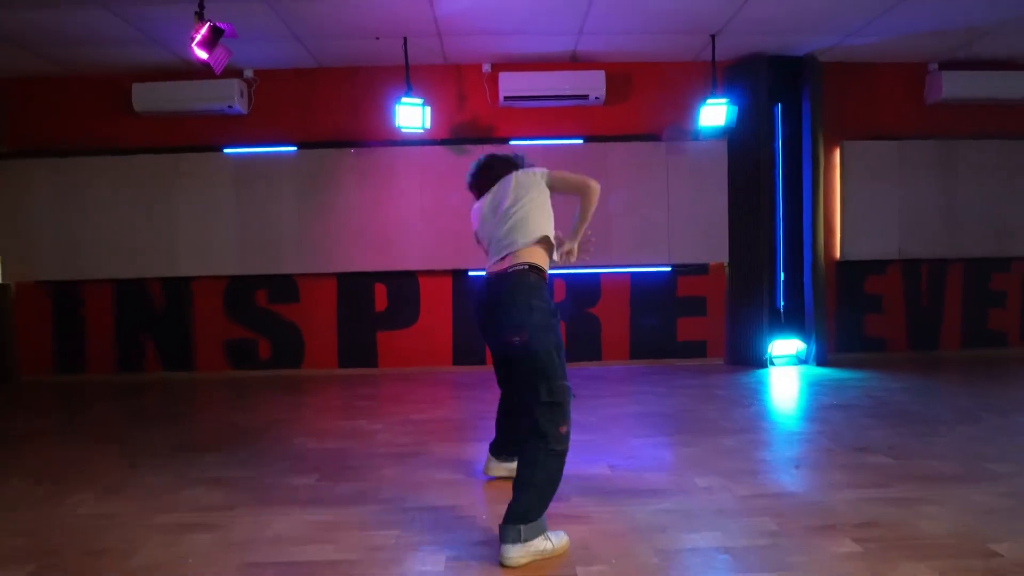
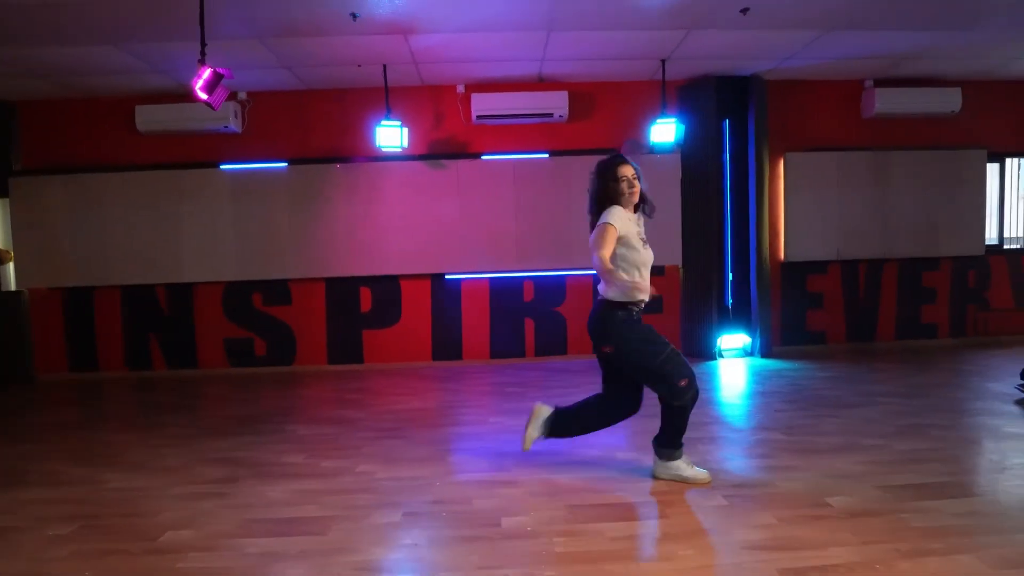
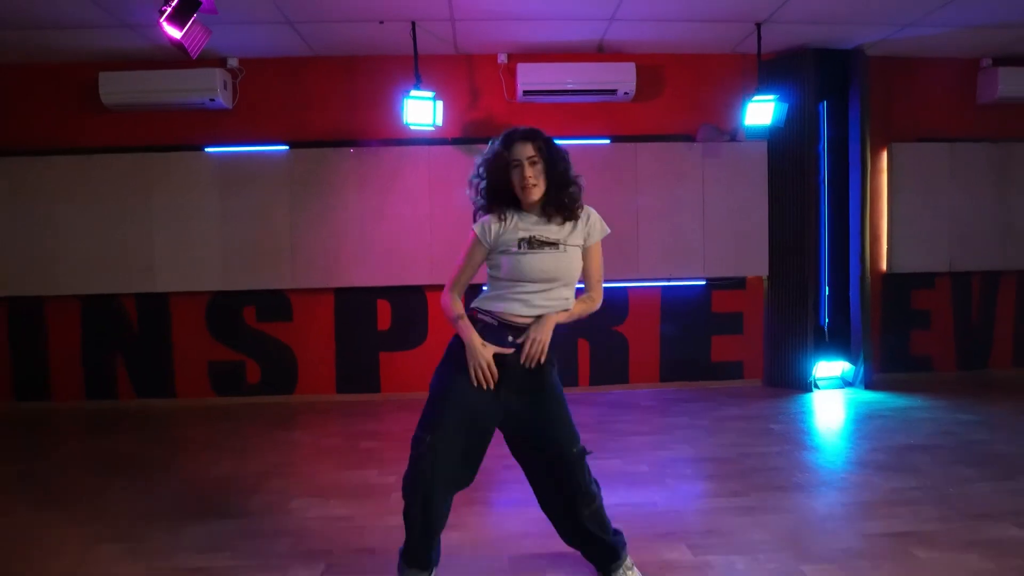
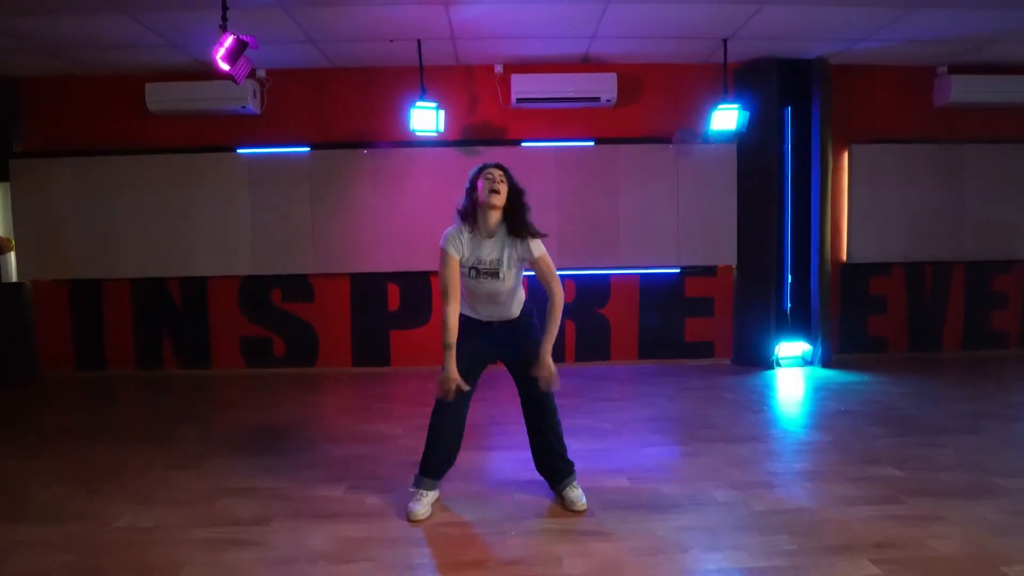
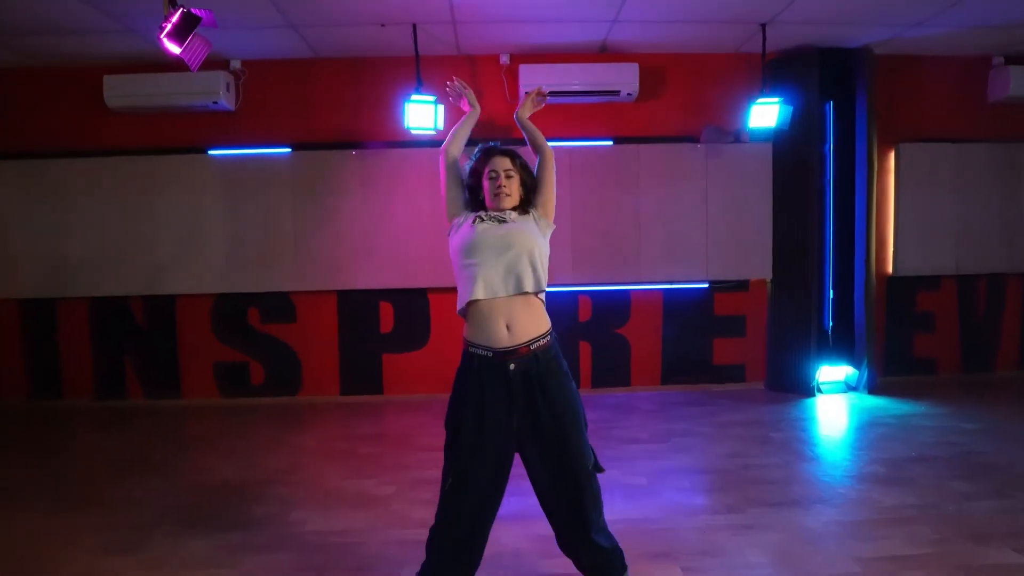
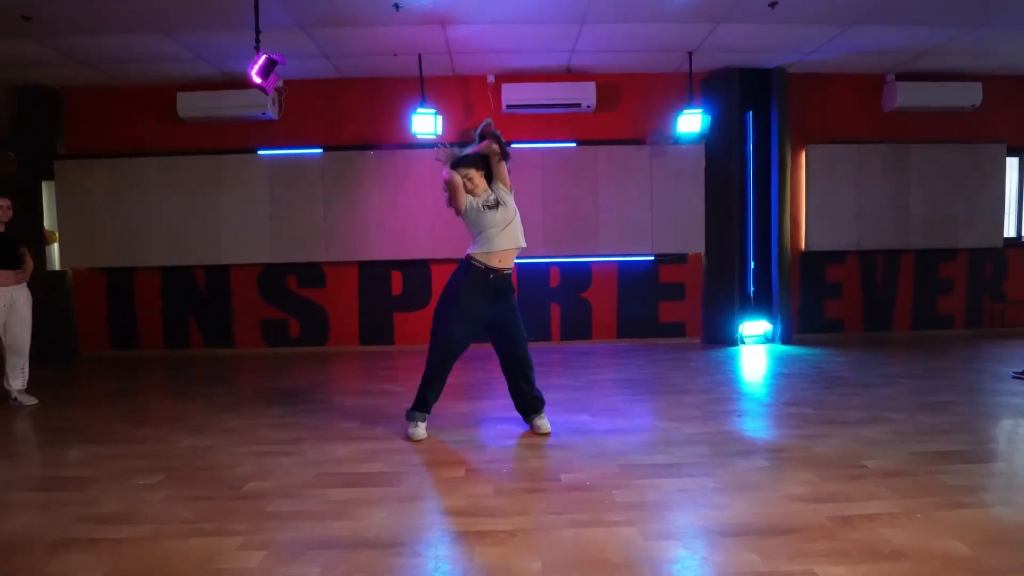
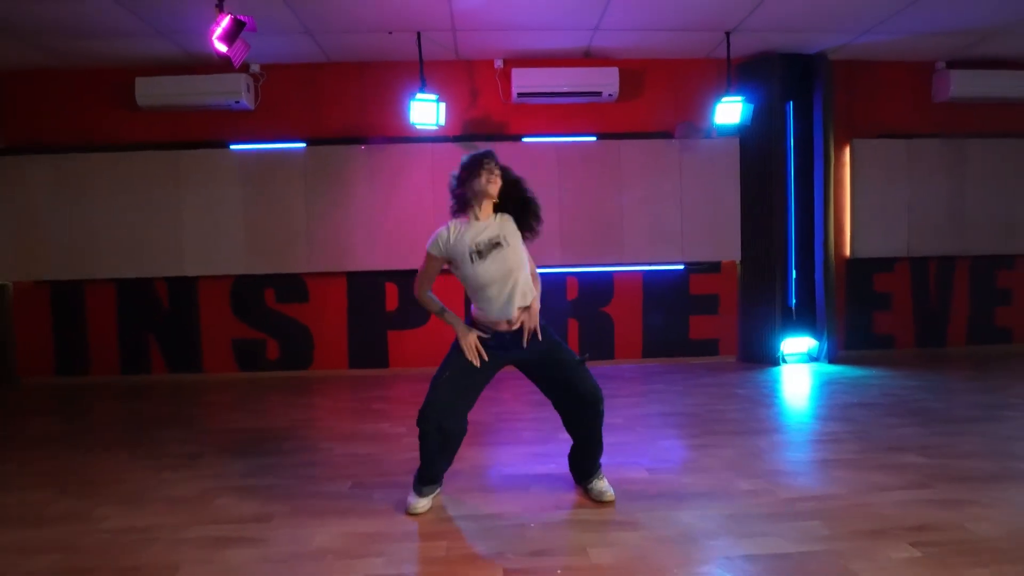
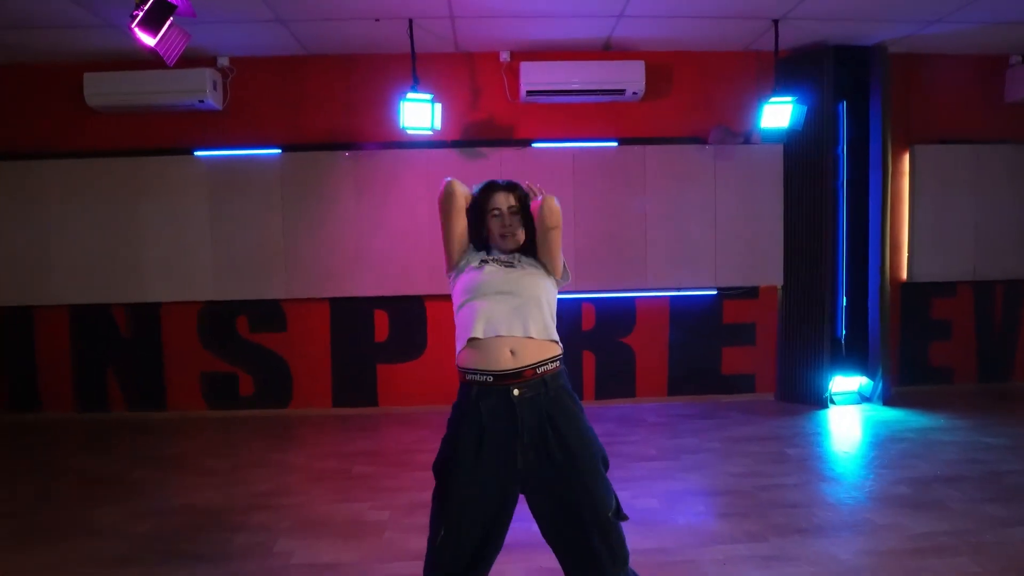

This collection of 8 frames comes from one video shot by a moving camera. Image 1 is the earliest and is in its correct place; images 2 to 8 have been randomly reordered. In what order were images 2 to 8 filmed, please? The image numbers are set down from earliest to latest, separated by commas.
6, 4, 5, 8, 3, 7, 2
